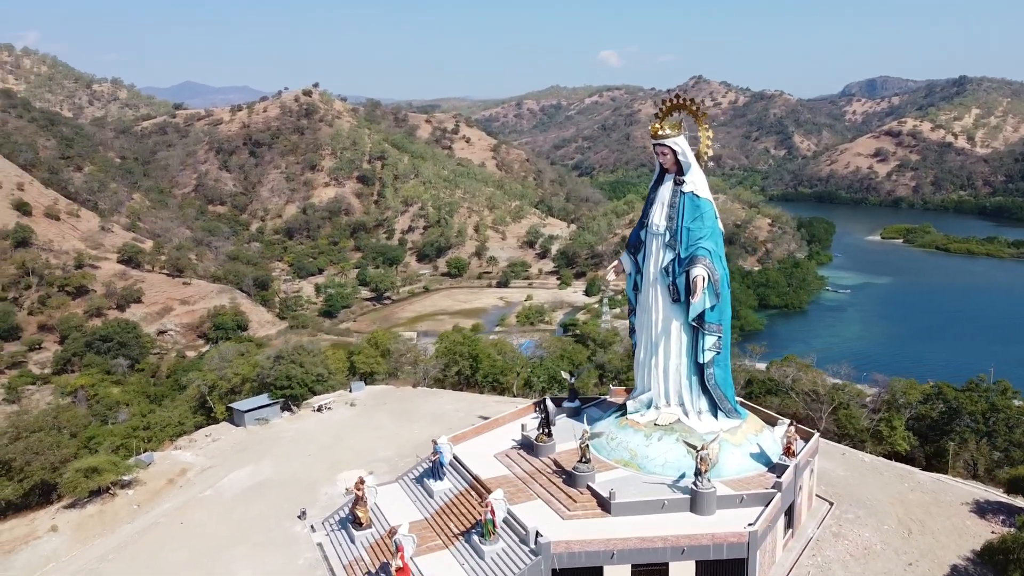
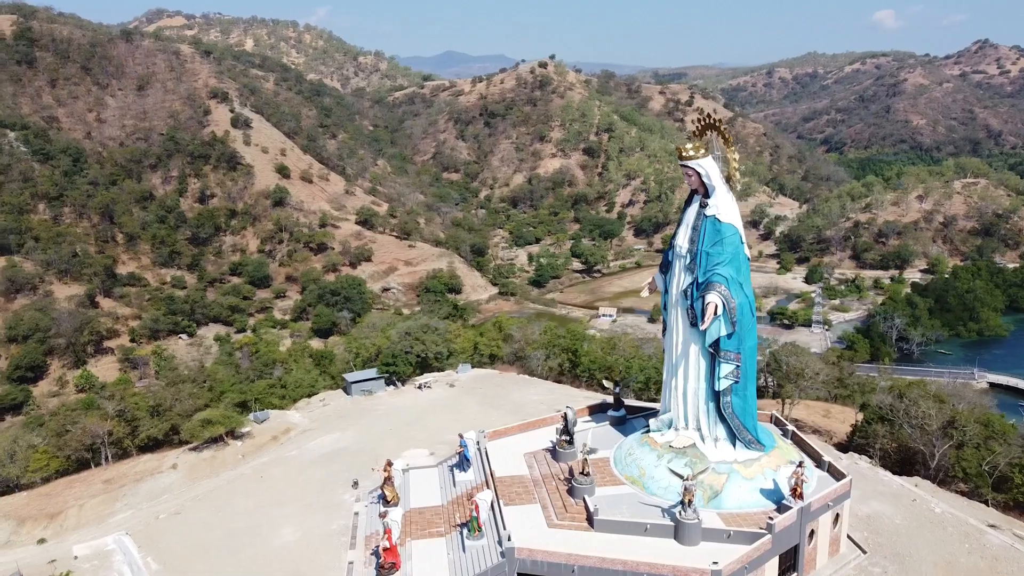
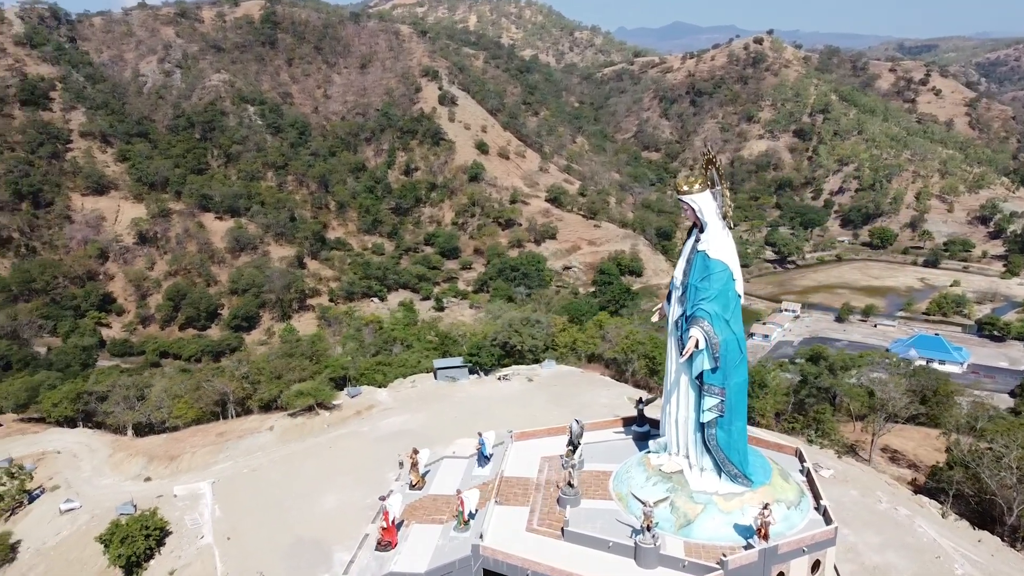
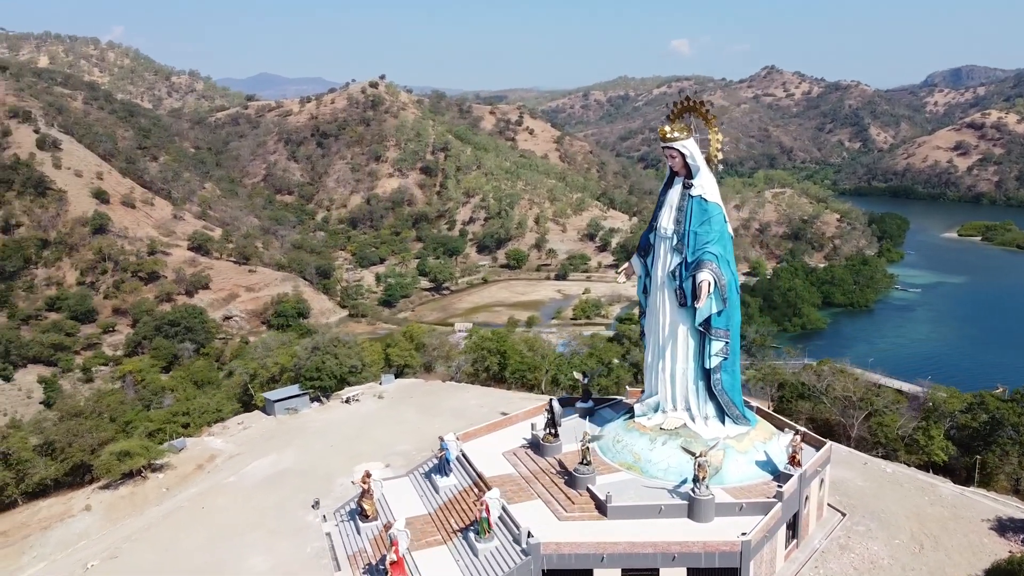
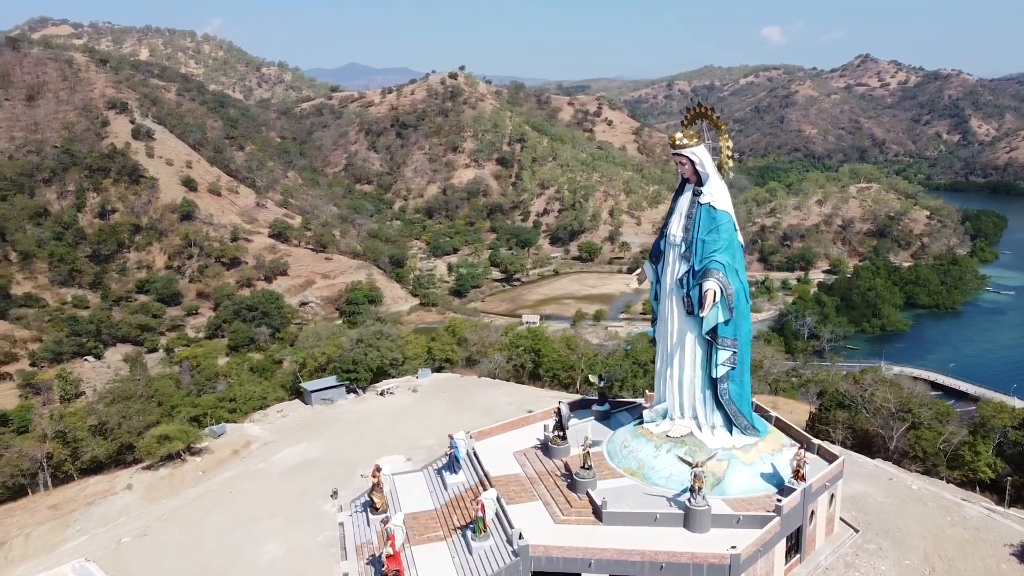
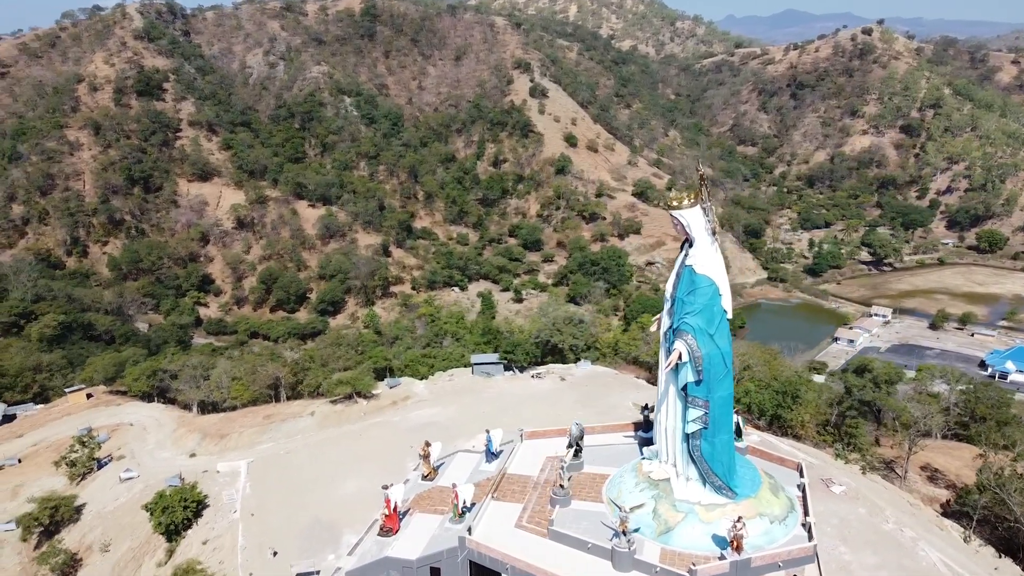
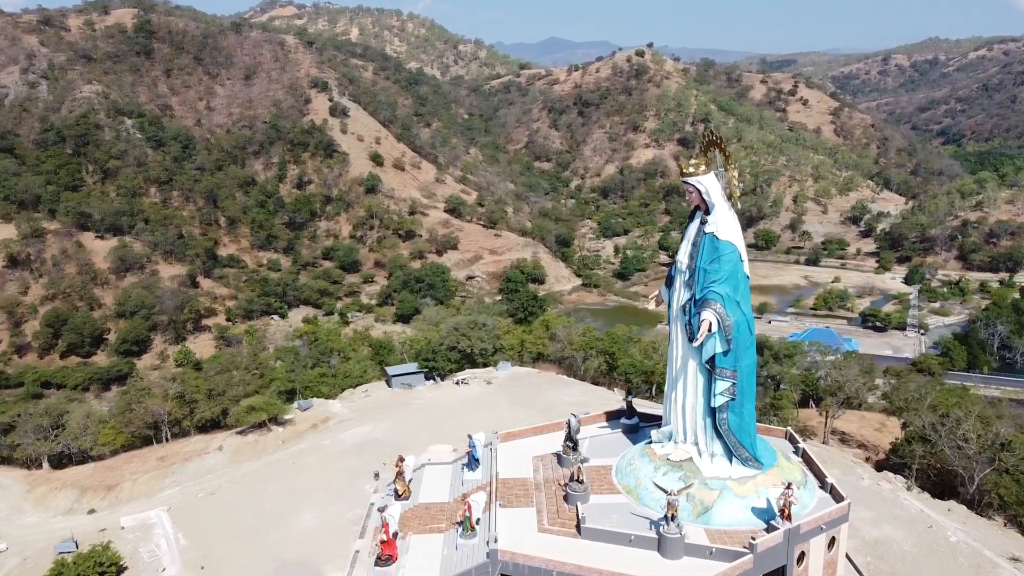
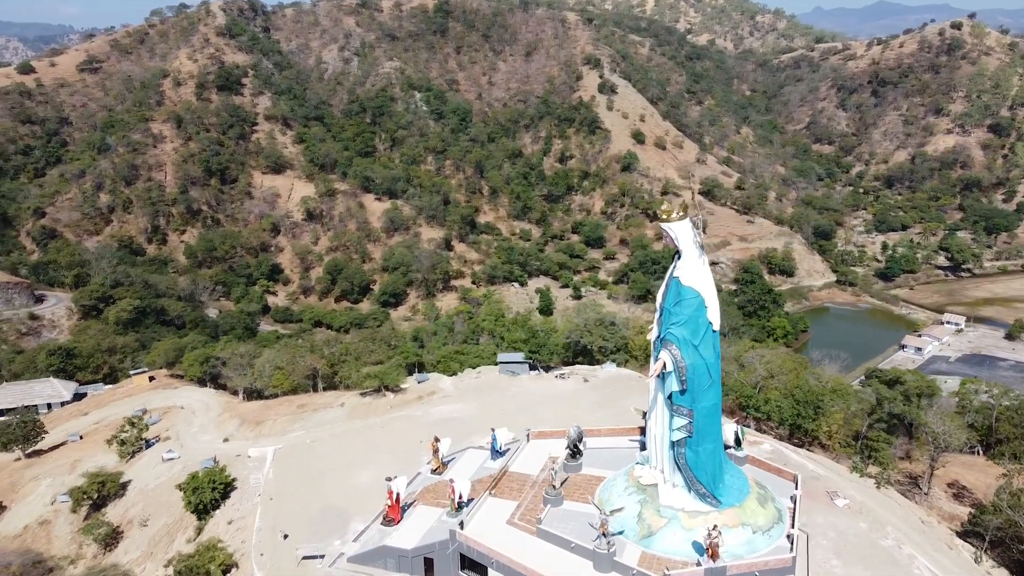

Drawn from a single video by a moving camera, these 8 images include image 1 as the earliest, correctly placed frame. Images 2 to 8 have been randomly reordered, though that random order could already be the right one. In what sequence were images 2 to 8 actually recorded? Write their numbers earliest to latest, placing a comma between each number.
4, 5, 2, 7, 3, 6, 8
